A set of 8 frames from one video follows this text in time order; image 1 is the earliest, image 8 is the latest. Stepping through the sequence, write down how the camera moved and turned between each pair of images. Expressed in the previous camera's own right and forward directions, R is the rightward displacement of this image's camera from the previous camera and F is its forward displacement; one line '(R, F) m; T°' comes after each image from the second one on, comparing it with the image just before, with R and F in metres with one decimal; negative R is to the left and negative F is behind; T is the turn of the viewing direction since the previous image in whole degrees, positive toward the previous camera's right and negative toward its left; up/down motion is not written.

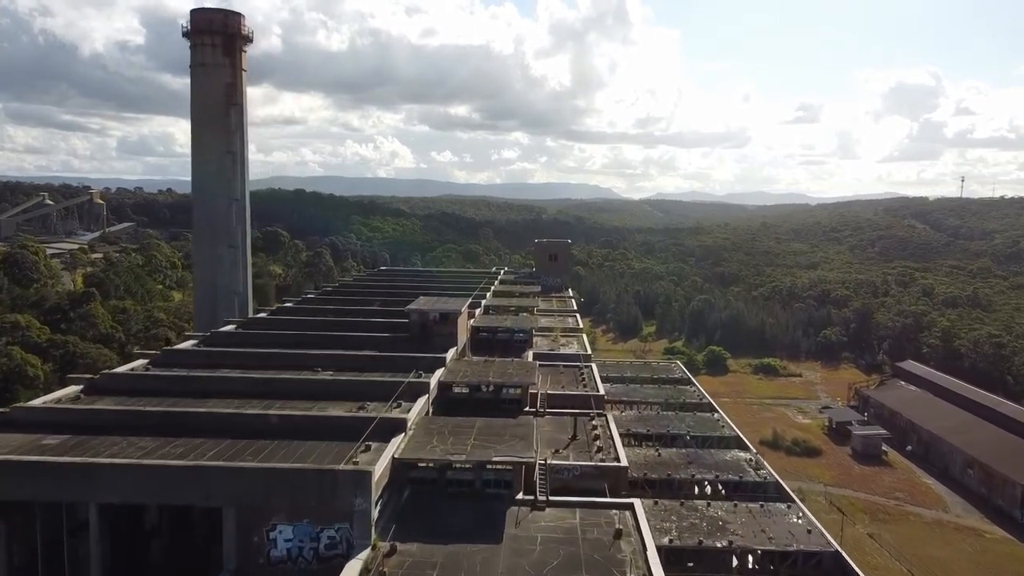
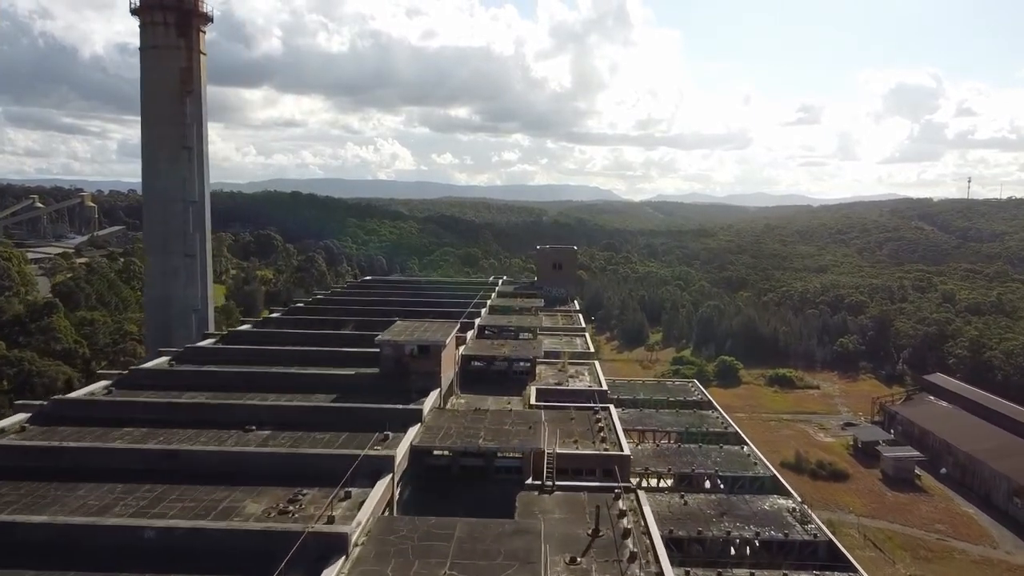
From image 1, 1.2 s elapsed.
(+0.1, +4.1) m; 0°
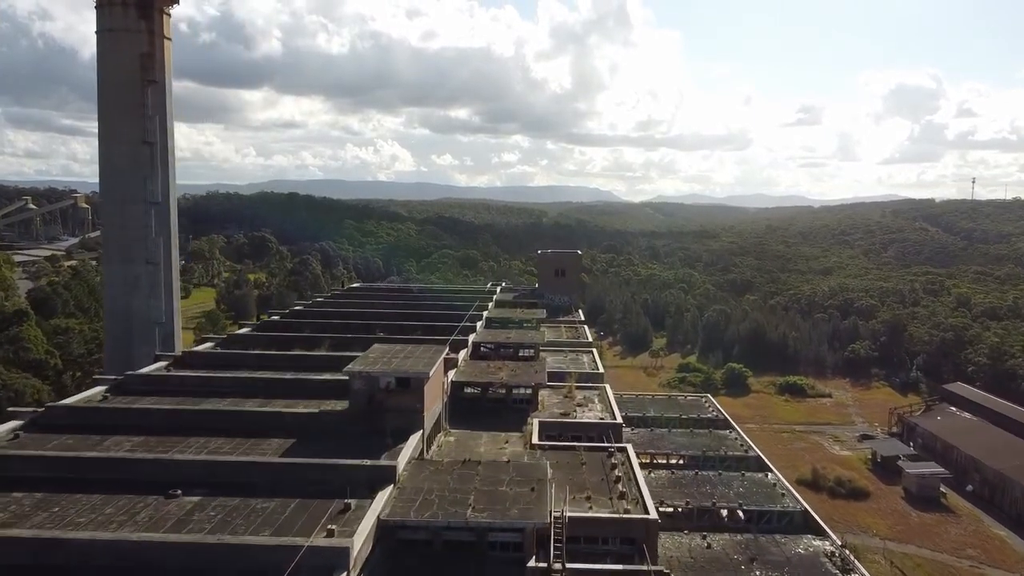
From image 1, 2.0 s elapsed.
(0.0, +2.7) m; 0°
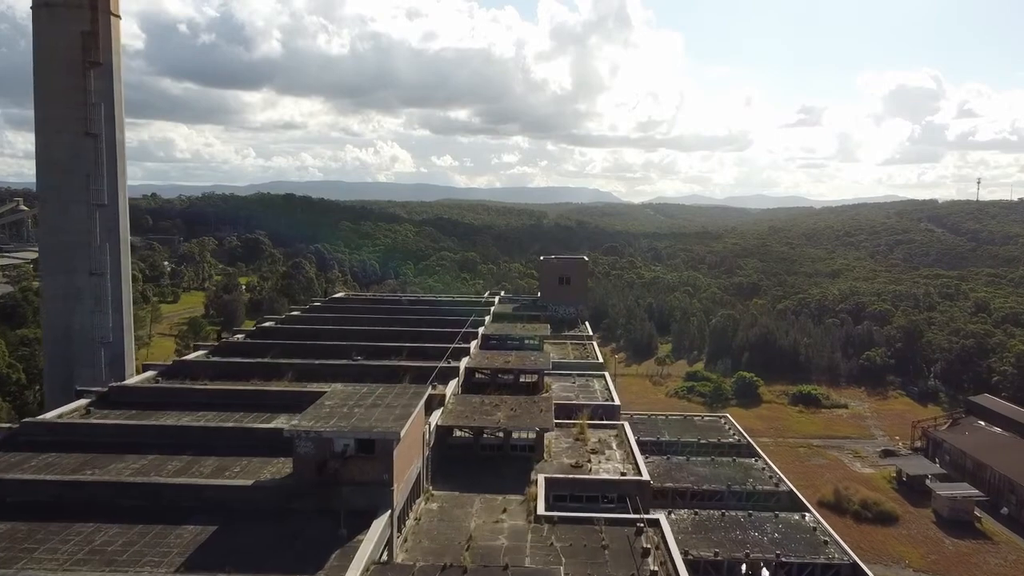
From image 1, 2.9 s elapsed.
(0.0, +3.2) m; 0°
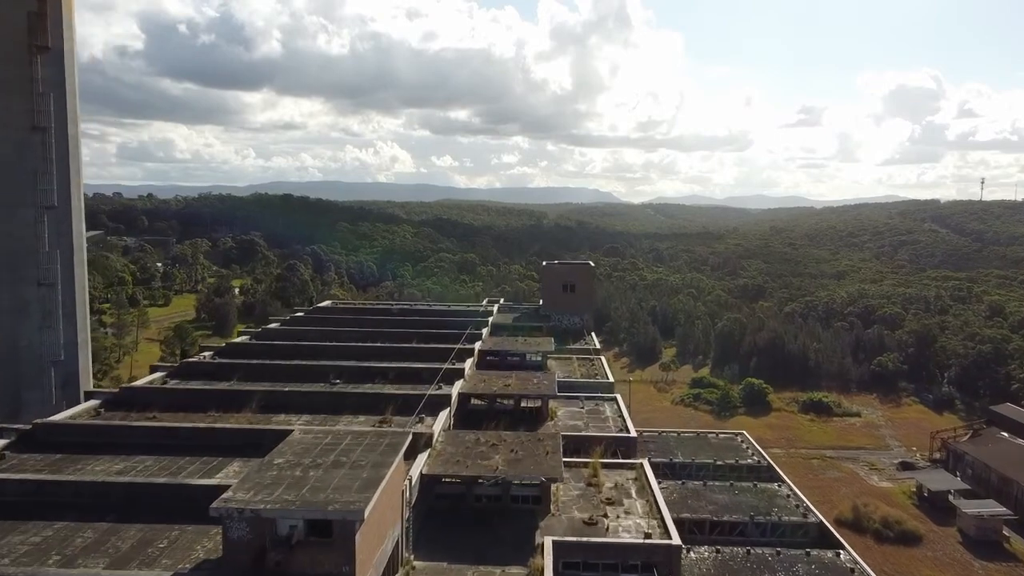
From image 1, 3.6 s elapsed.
(0.0, +2.3) m; 0°
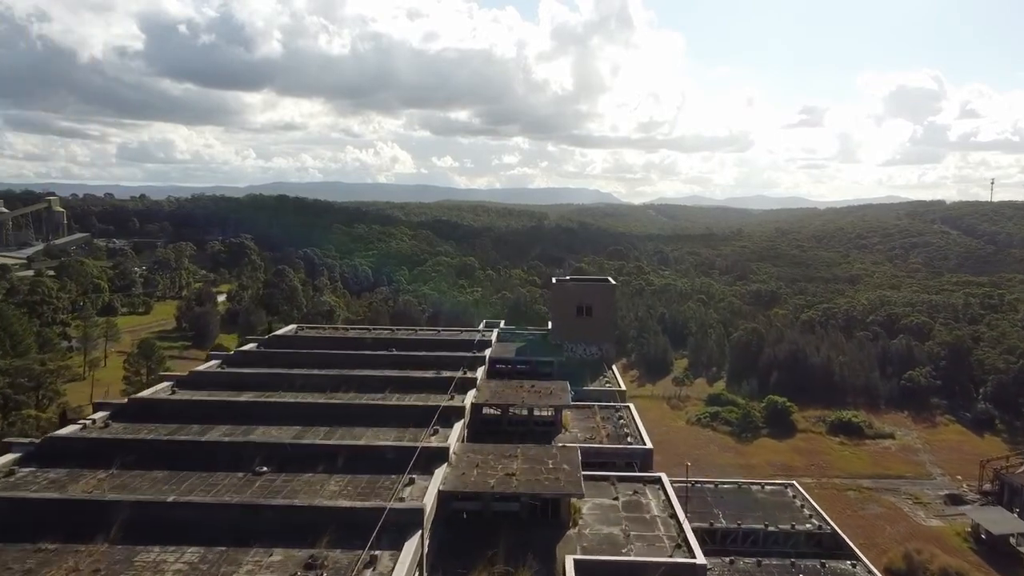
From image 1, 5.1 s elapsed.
(-0.1, +5.2) m; 0°
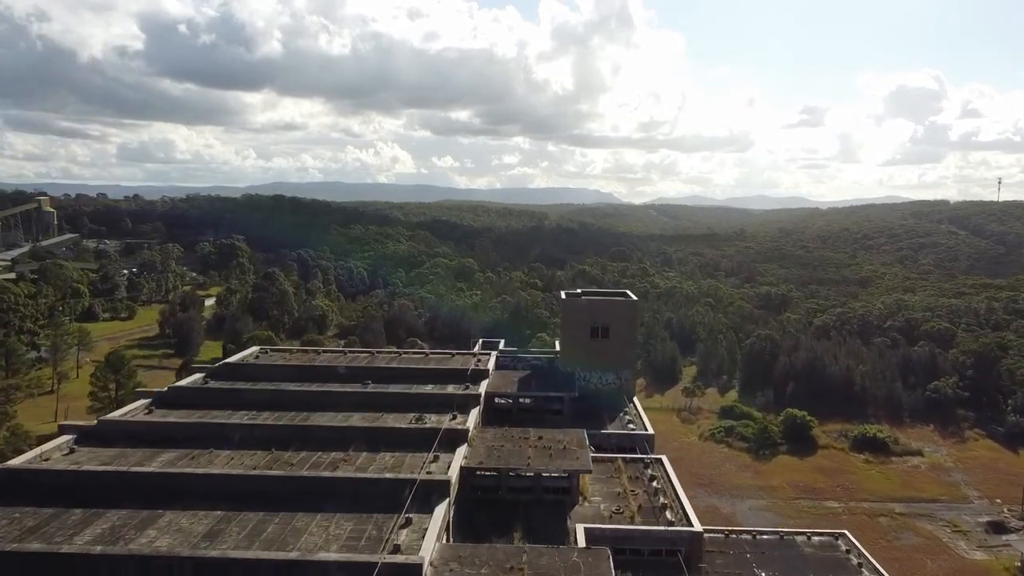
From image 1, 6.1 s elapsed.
(0.0, +3.8) m; 0°
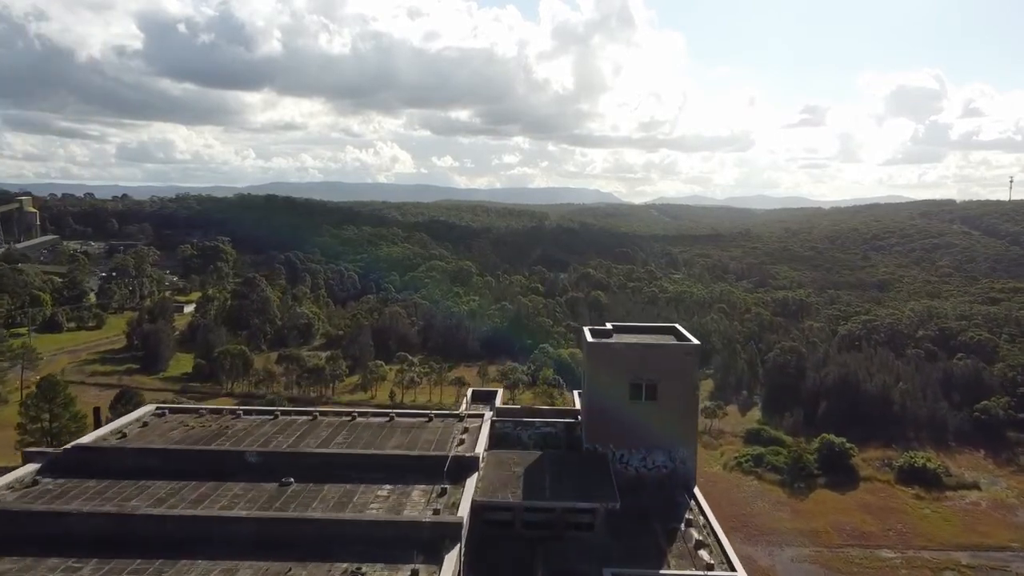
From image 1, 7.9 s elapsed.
(0.0, +6.3) m; 0°
